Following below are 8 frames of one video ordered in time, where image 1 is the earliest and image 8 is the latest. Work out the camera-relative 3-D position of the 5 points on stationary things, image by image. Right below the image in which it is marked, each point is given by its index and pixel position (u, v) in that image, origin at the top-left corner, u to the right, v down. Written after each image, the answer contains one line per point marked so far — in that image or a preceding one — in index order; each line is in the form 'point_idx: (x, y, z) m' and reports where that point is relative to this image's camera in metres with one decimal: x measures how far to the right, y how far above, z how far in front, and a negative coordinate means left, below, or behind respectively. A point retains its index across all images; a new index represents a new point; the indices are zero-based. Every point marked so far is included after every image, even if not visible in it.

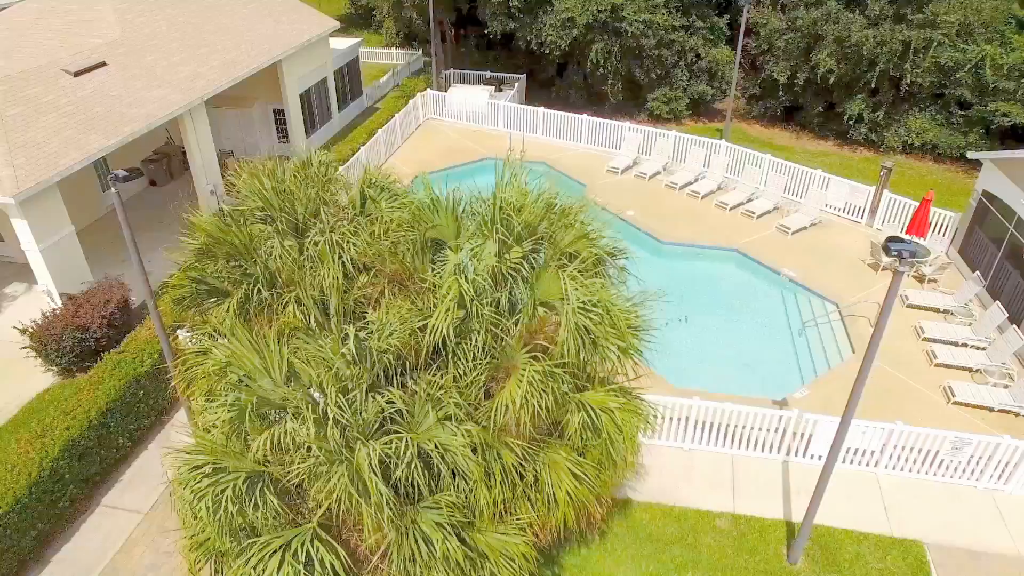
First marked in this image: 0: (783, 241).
0: (+6.9, +1.2, +17.3) m
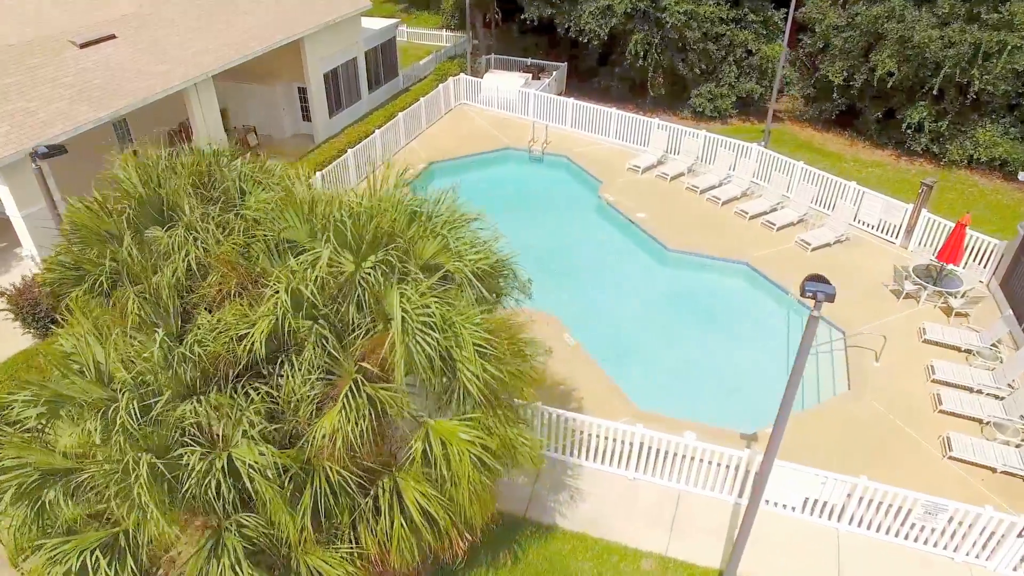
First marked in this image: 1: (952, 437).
0: (+6.8, +0.7, +15.9) m
1: (+7.2, -2.4, +11.1) m
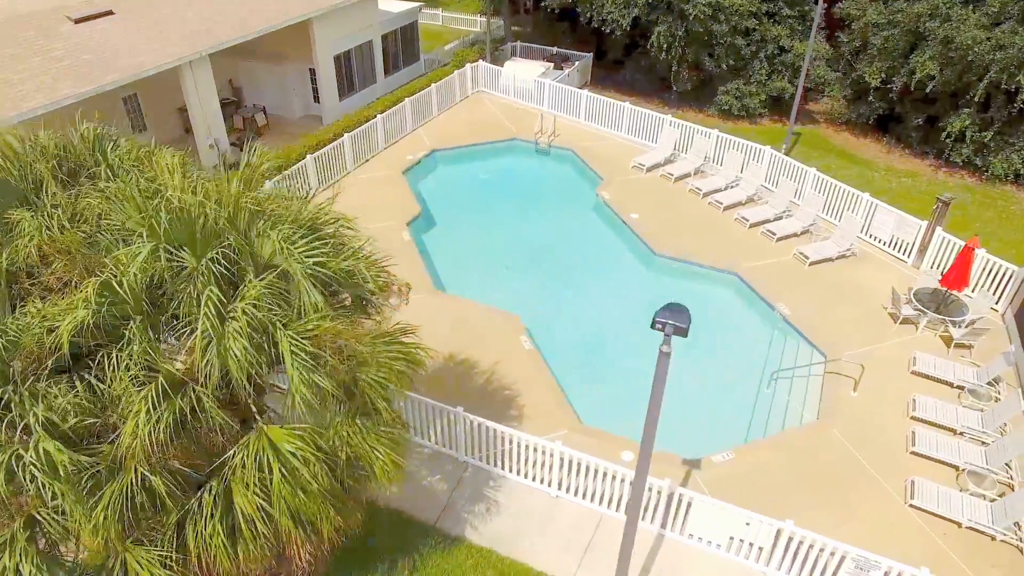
0: (+6.2, +0.3, +14.8) m
1: (+6.1, -2.9, +10.1) m
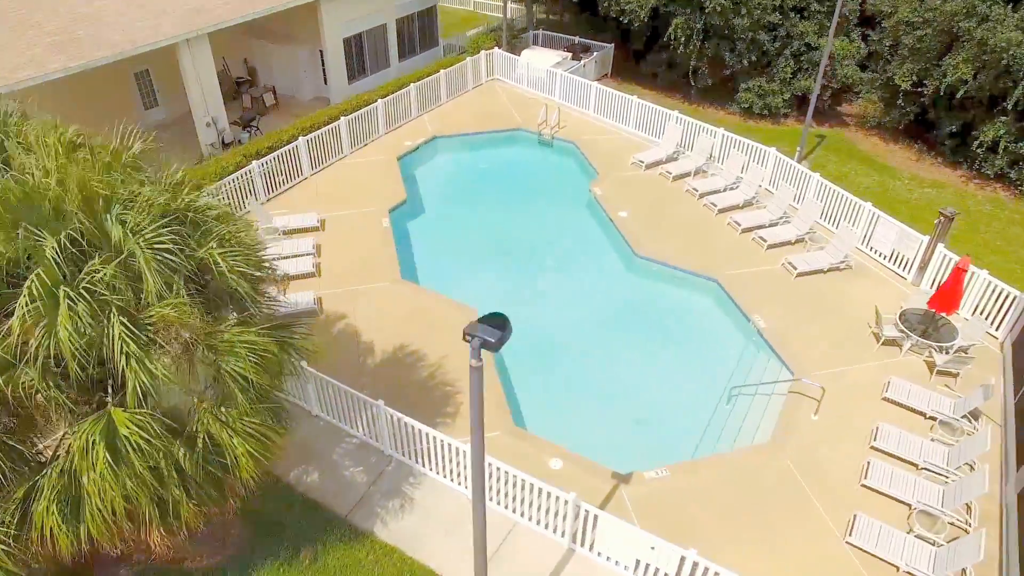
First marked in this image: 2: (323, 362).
0: (+5.6, +0.1, +14.1) m
1: (+4.9, -3.2, +9.4) m
2: (-3.3, -1.3, +11.9) m
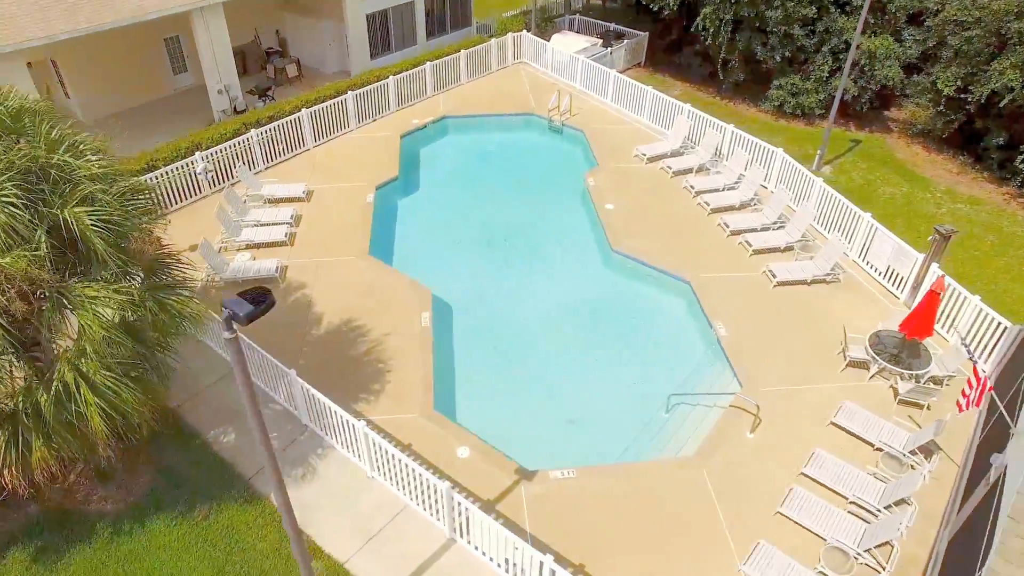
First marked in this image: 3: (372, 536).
0: (+4.8, -0.1, +13.3) m
1: (+3.3, -3.4, +8.9) m
2: (-4.4, -0.8, +12.2) m
3: (-1.9, -3.3, +9.1) m
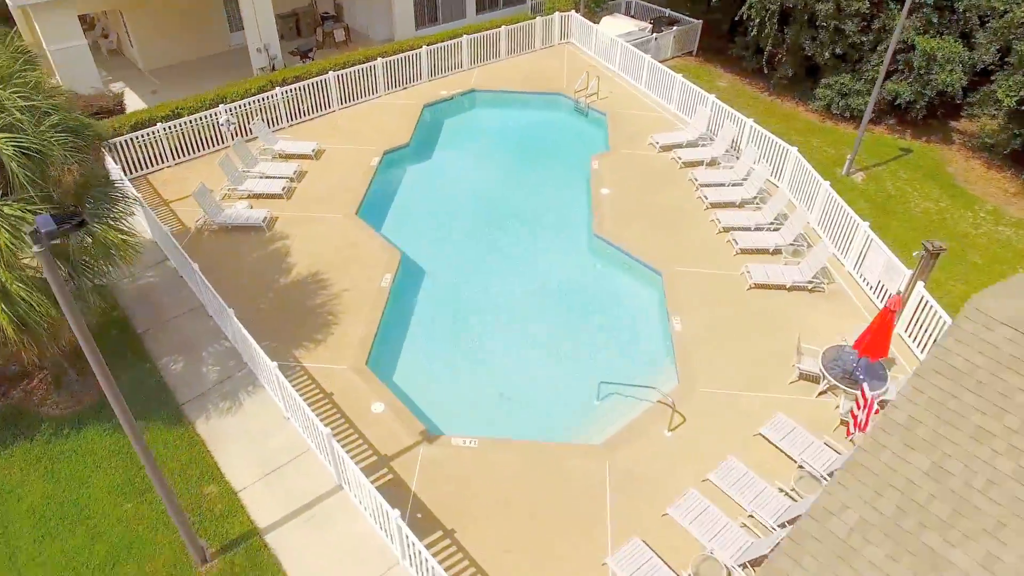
0: (+4.1, -0.1, +12.8) m
1: (+1.7, -3.2, +8.7) m
2: (-5.2, +0.3, +12.9) m
3: (-3.4, -2.6, +9.6) m
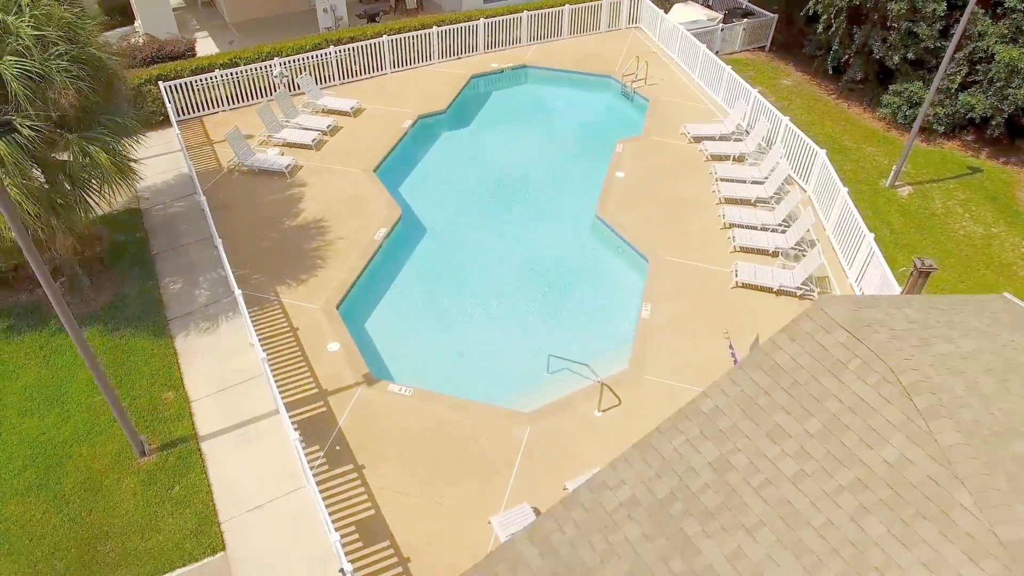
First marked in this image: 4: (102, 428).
0: (+3.7, 0.0, +12.5) m
1: (+0.3, -2.9, +8.9) m
2: (-5.3, +1.5, +14.0) m
3: (-4.5, -1.6, +10.6) m
4: (-6.0, -2.1, +10.0) m
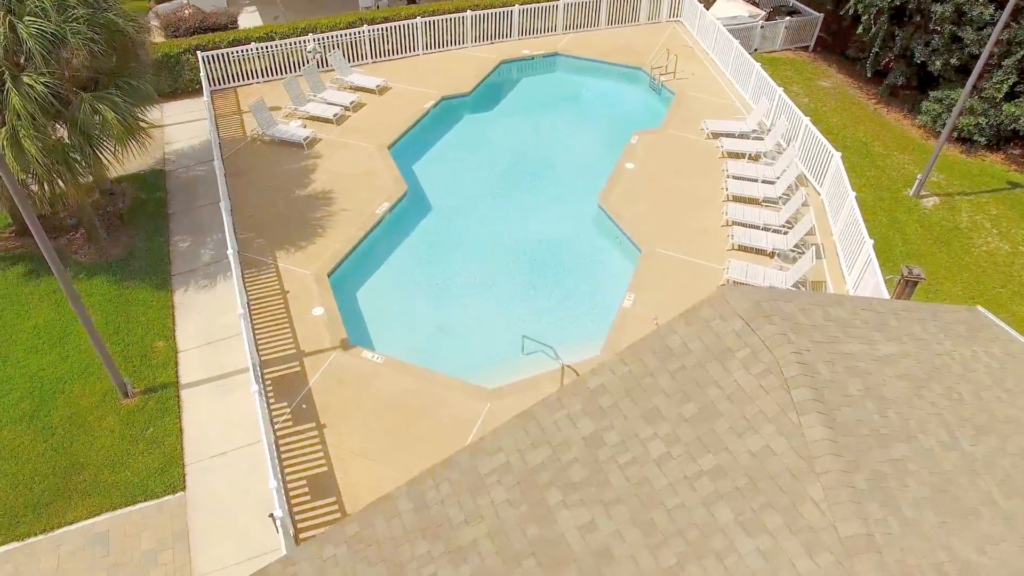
0: (+3.5, 0.0, +12.3) m
1: (-0.5, -2.6, +9.1) m
2: (-5.2, +2.3, +14.6) m
3: (-4.9, -0.9, +11.1) m
4: (-6.6, -1.3, +10.7) m
